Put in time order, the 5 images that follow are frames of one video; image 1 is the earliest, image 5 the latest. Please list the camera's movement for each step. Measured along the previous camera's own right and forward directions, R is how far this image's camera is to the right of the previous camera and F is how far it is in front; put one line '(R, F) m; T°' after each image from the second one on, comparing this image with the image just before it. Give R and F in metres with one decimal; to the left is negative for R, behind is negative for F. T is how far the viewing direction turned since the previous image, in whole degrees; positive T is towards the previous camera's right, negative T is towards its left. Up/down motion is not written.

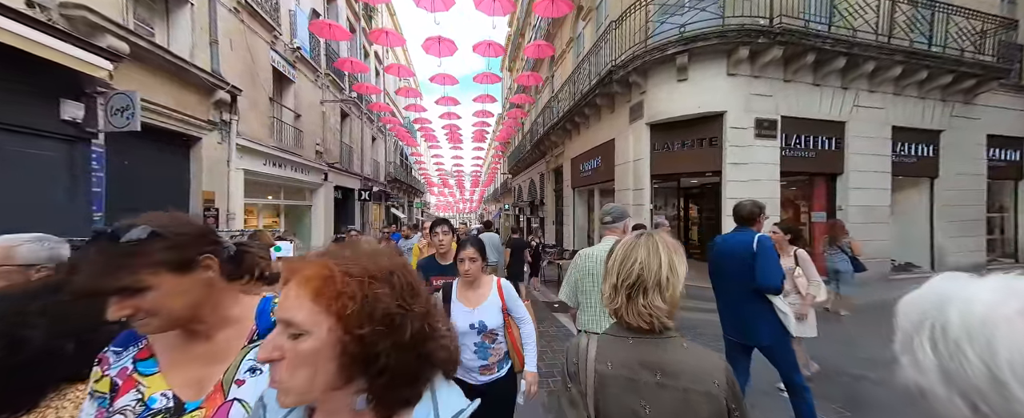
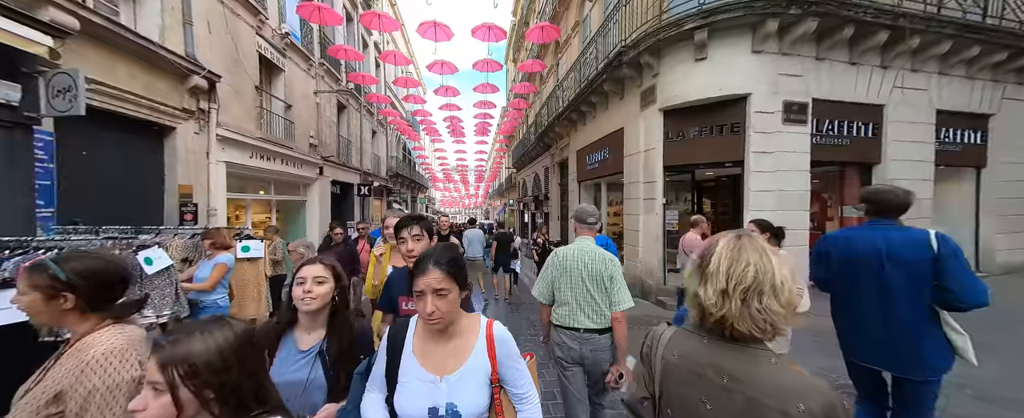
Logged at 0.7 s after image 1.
(+0.1, +0.6) m; -1°
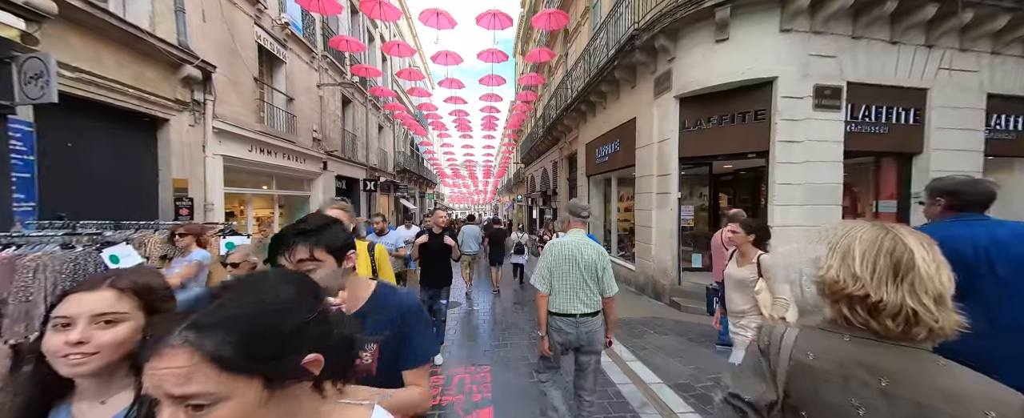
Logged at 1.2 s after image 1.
(+0.1, +0.4) m; -2°
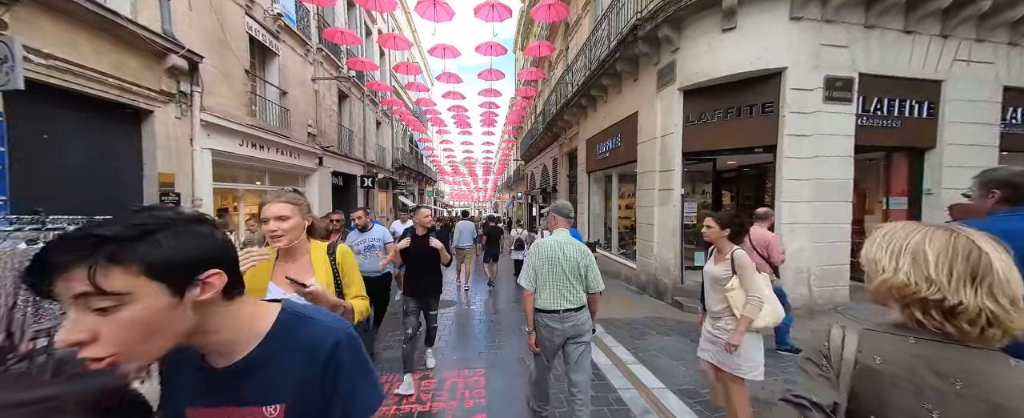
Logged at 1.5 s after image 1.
(0.0, +0.2) m; 0°
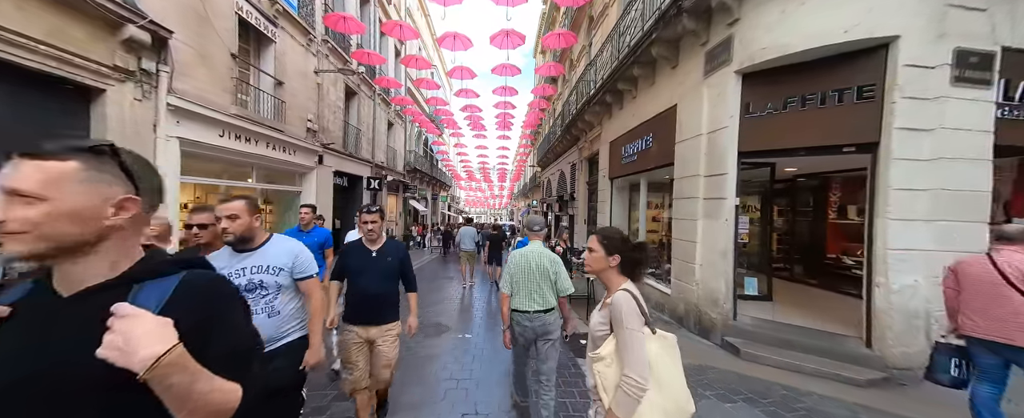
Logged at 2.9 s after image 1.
(+0.1, +1.2) m; -3°
